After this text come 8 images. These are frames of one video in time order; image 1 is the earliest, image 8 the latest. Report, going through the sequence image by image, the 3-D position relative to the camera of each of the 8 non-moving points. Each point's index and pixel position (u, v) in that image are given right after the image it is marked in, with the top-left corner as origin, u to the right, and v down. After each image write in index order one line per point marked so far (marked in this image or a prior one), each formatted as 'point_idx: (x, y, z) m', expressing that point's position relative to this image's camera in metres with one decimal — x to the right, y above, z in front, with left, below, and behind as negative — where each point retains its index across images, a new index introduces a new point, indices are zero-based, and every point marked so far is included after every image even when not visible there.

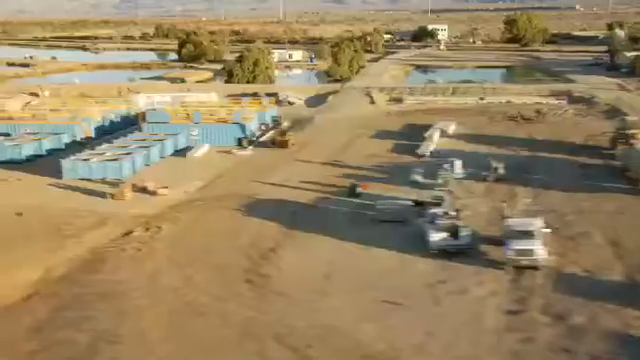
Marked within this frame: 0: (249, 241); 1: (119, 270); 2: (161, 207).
0: (-1.2, -1.1, +12.8) m
1: (-3.1, -1.4, +11.3) m
2: (-3.3, -0.6, +15.1) m
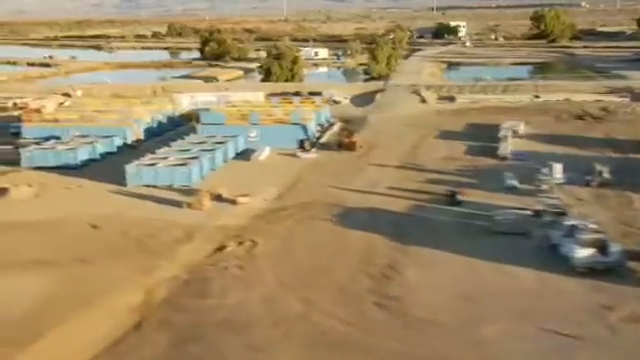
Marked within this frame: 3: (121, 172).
0: (+0.7, -1.2, +11.5) m
1: (-1.3, -1.6, +10.1) m
2: (-1.4, -0.7, +13.9) m
3: (-5.0, +0.2, +18.2) m
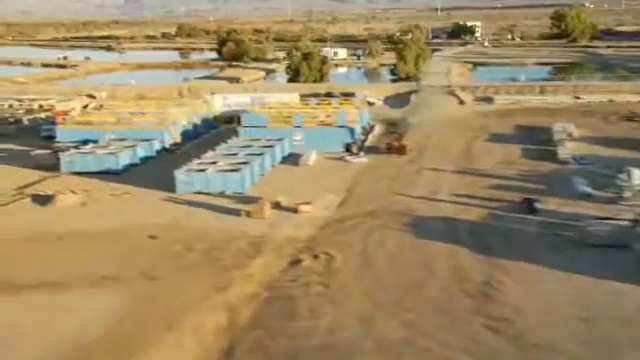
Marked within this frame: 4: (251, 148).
0: (+1.9, -1.4, +10.7) m
1: (0.0, -1.7, +9.2) m
2: (-0.1, -0.8, +13.0) m
3: (-3.7, 0.0, +17.3) m
4: (-1.8, +0.8, +18.3) m
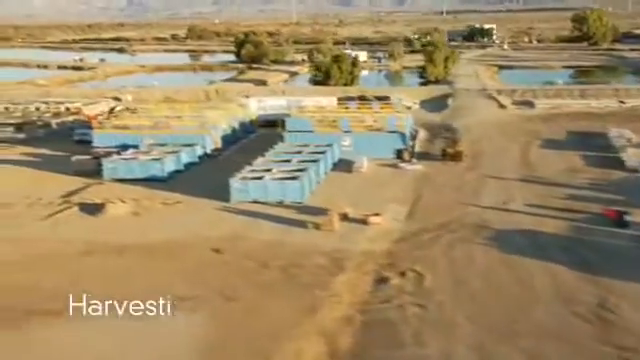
0: (+3.2, -1.5, +9.8) m
1: (+1.3, -1.9, +8.3) m
2: (+1.1, -1.0, +12.2) m
3: (-2.4, -0.1, +16.5) m
4: (-0.5, +0.6, +17.5) m
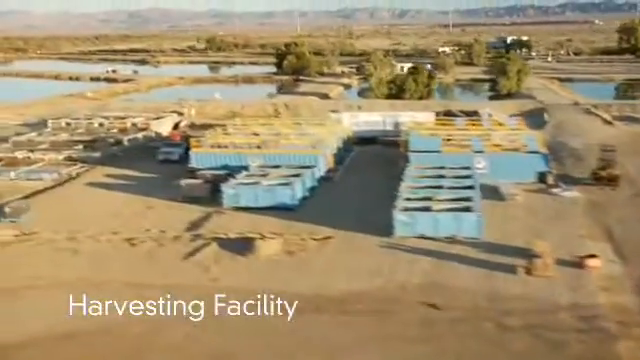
0: (+6.3, -2.0, +7.6) m
1: (+4.3, -2.3, +6.2) m
2: (+4.2, -1.5, +10.0) m
3: (+0.7, -0.7, +14.4) m
4: (+2.7, 0.0, +15.4) m
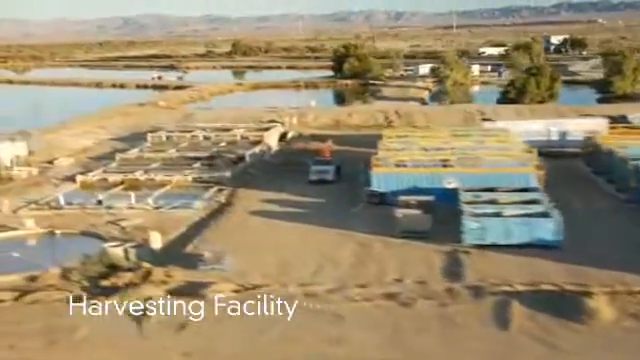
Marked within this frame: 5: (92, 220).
0: (+10.6, -2.4, +4.7) m
1: (+8.7, -2.7, +3.2) m
2: (+8.6, -1.9, +7.1) m
3: (+5.1, -1.2, +11.4) m
4: (+7.0, -0.4, +12.4) m
5: (-4.7, -0.9, +15.1) m
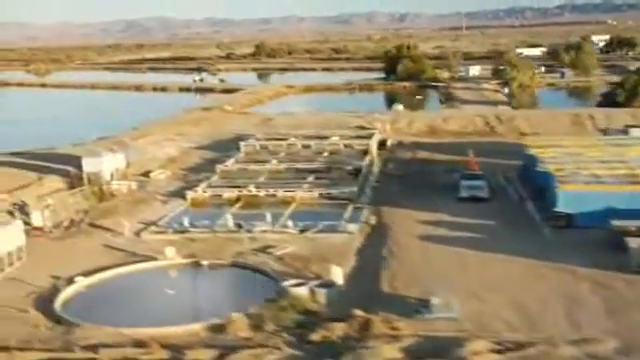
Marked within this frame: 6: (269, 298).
0: (+13.7, -2.7, +2.4) m
1: (+11.8, -3.0, +1.0) m
2: (+11.7, -2.2, +4.8) m
3: (+8.3, -1.5, +9.2) m
4: (+10.2, -0.8, +10.2) m
5: (-1.5, -1.2, +13.0) m
6: (-0.7, -1.7, +10.2) m
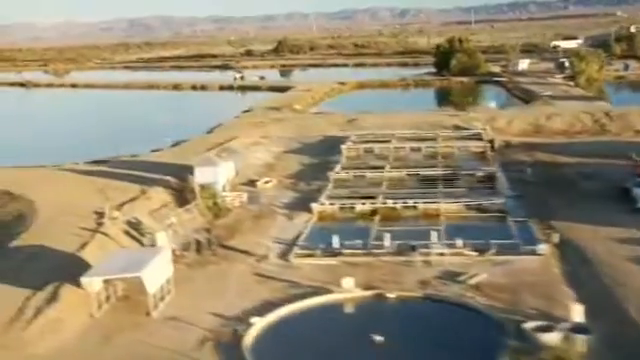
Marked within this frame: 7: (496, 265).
0: (+16.6, -2.8, +0.3) m
1: (+14.6, -3.2, -1.1) m
2: (+14.6, -2.4, +2.7) m
3: (+11.2, -1.7, +7.2) m
4: (+13.1, -0.9, +8.1) m
5: (+1.4, -1.4, +11.0) m
6: (+2.2, -1.9, +8.2) m
7: (+2.7, -1.3, +11.3) m
